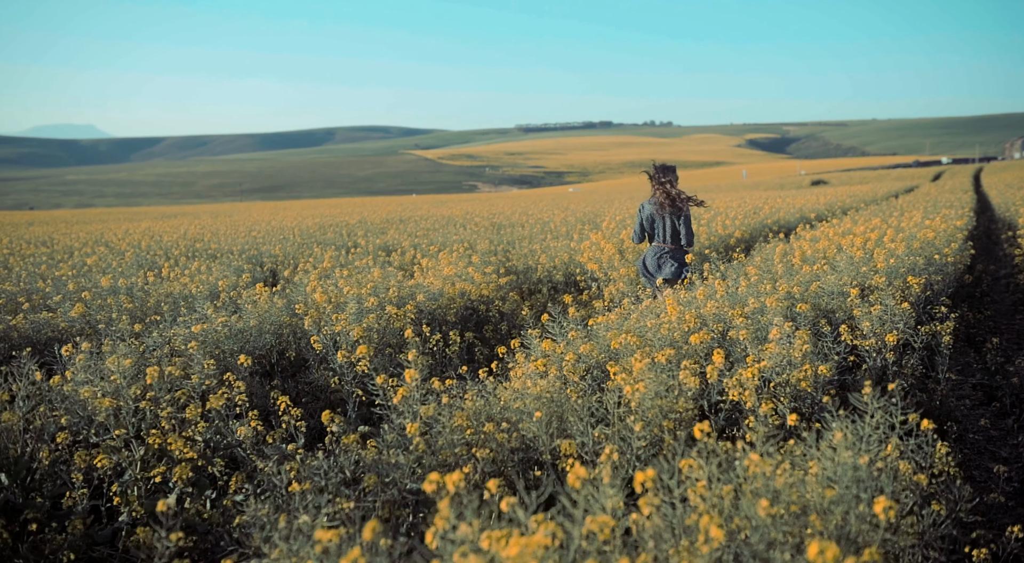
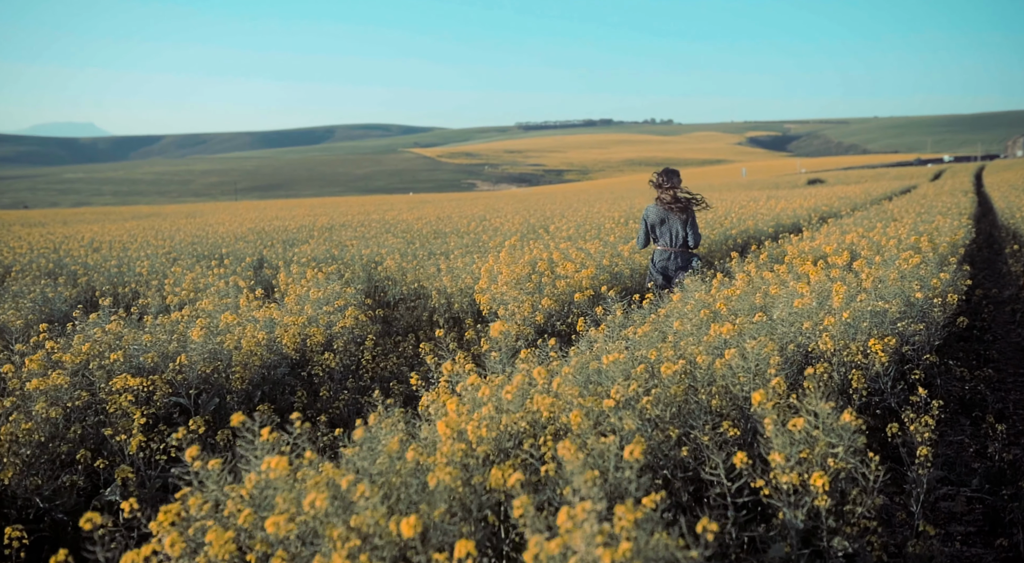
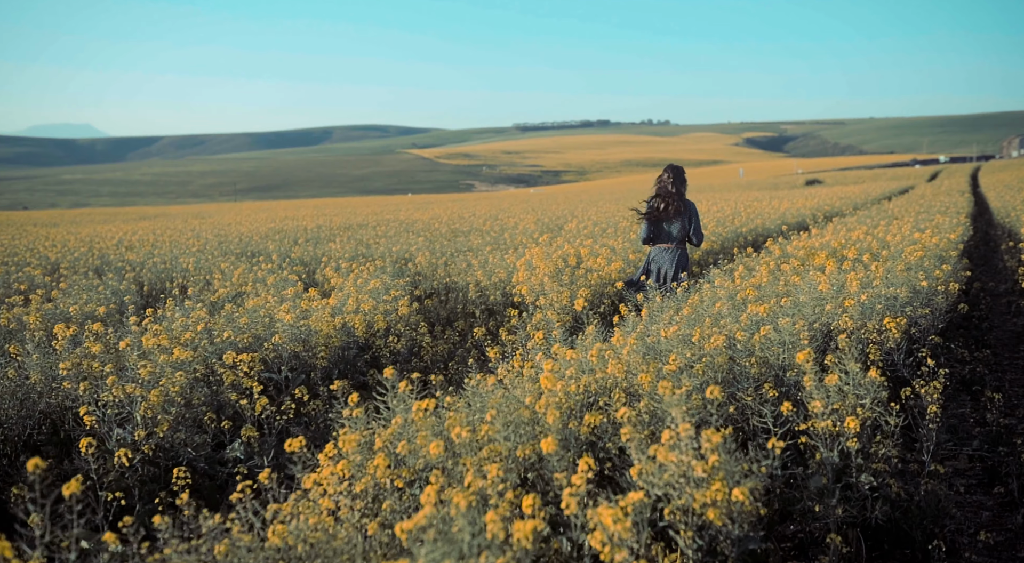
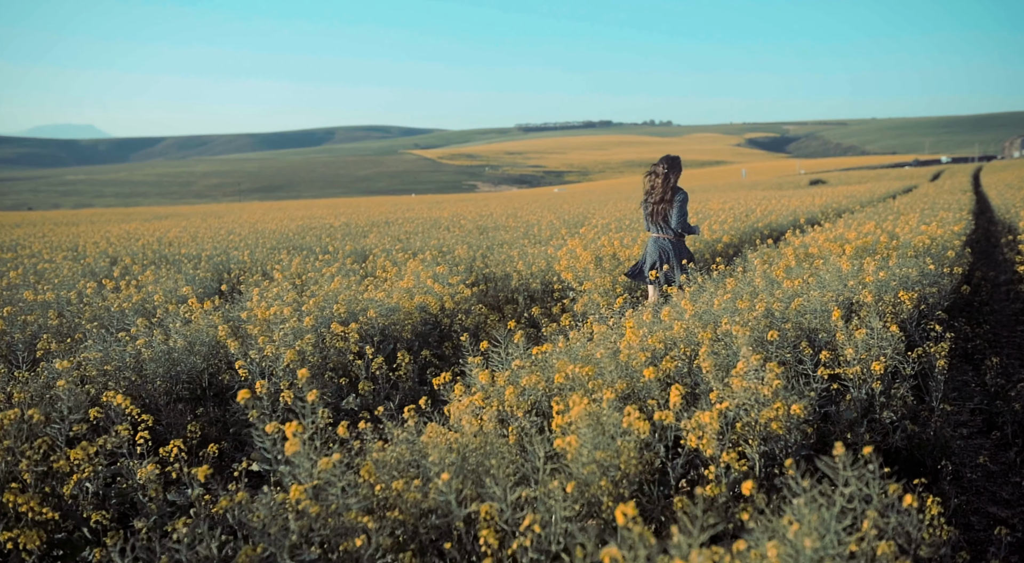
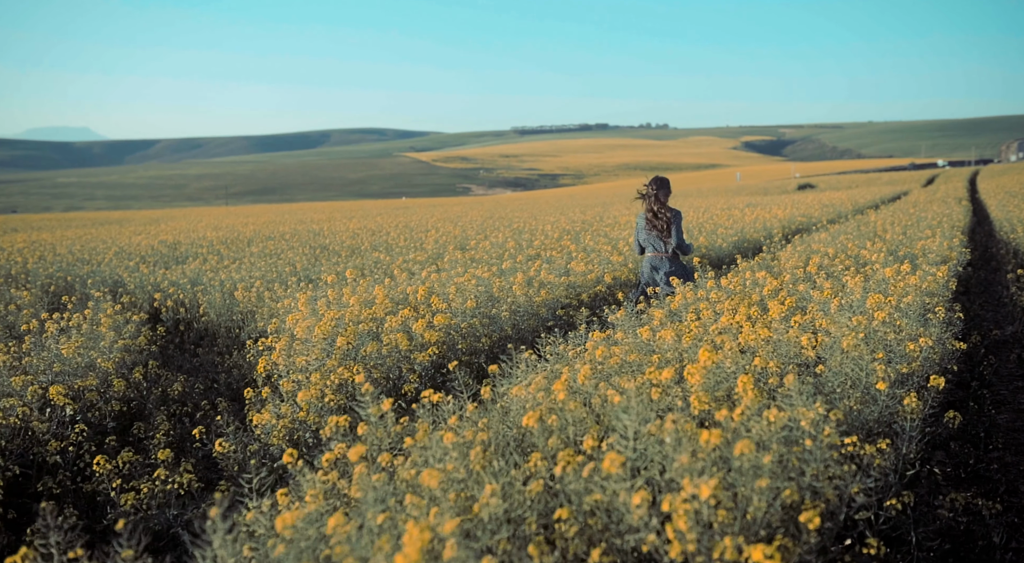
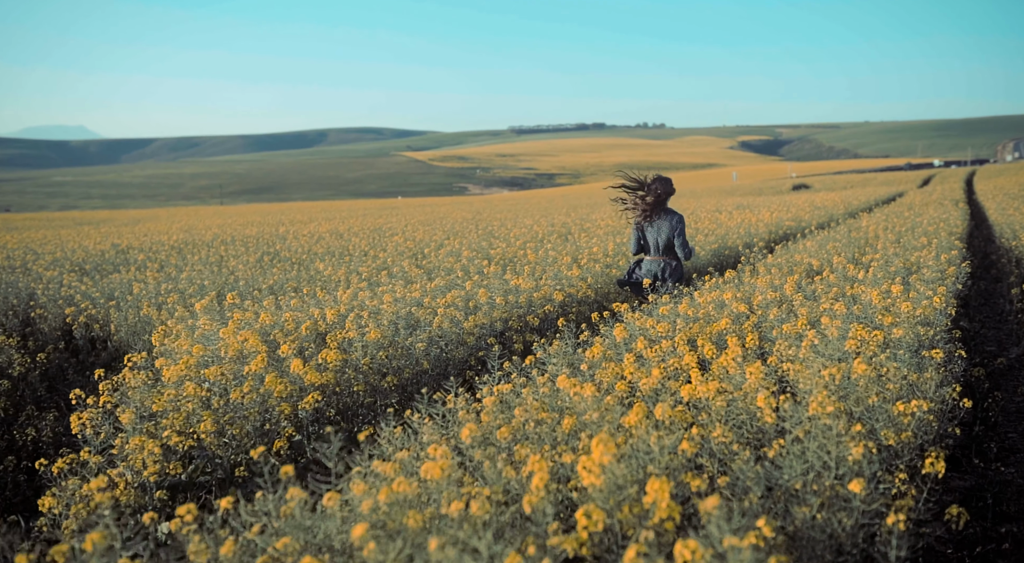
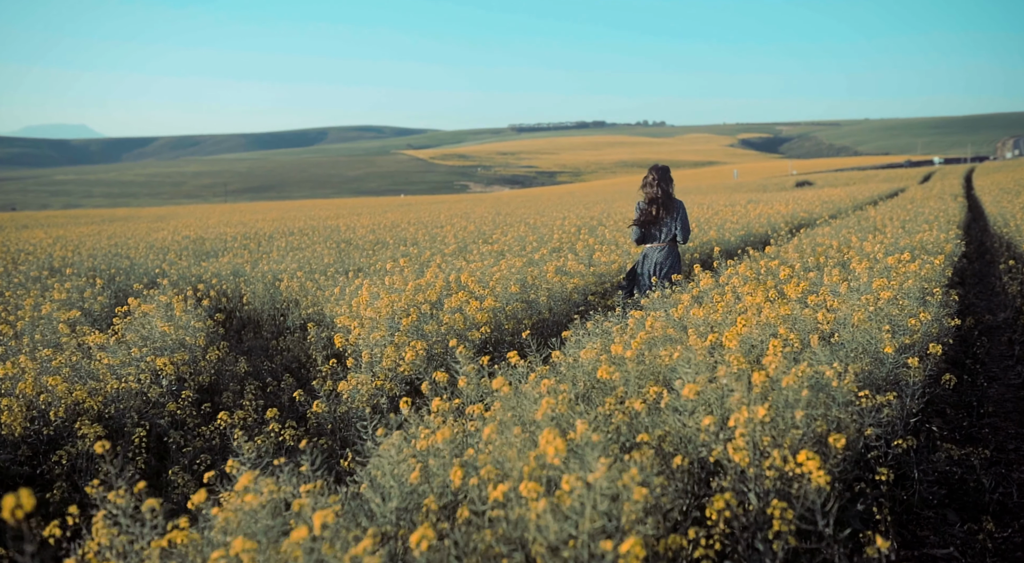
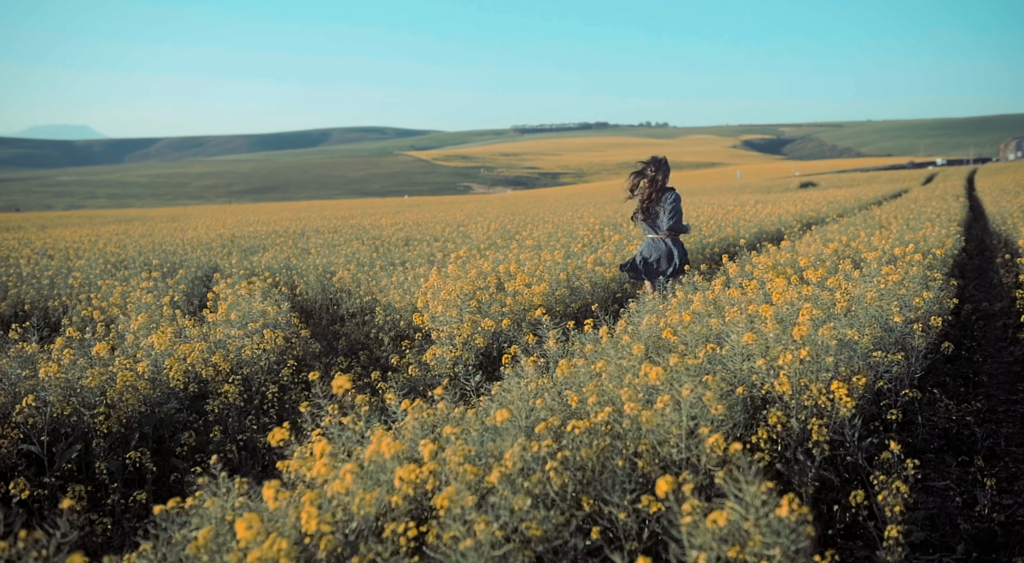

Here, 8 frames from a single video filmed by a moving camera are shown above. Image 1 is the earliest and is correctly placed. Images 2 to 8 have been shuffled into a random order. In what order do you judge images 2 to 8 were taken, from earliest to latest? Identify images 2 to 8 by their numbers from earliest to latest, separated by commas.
4, 3, 2, 8, 7, 5, 6
